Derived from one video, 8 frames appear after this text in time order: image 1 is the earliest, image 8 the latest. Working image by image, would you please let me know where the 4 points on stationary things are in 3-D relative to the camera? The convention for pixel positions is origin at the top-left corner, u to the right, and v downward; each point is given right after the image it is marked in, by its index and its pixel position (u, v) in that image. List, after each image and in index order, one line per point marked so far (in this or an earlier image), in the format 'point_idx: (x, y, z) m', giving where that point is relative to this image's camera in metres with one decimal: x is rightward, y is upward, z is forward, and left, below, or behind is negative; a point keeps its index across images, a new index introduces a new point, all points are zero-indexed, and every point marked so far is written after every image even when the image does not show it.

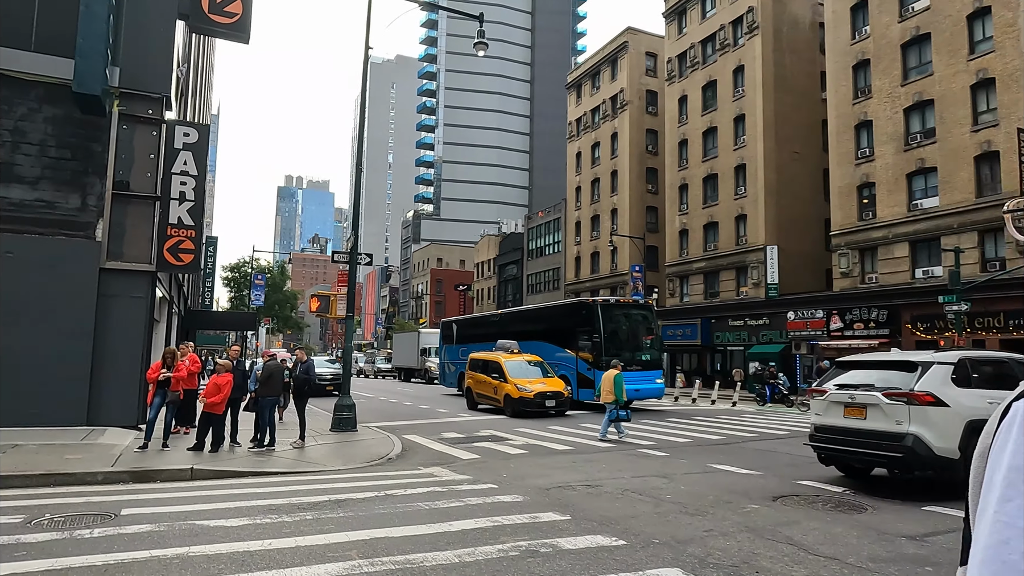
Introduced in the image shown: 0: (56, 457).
0: (-7.3, -2.7, +10.6) m
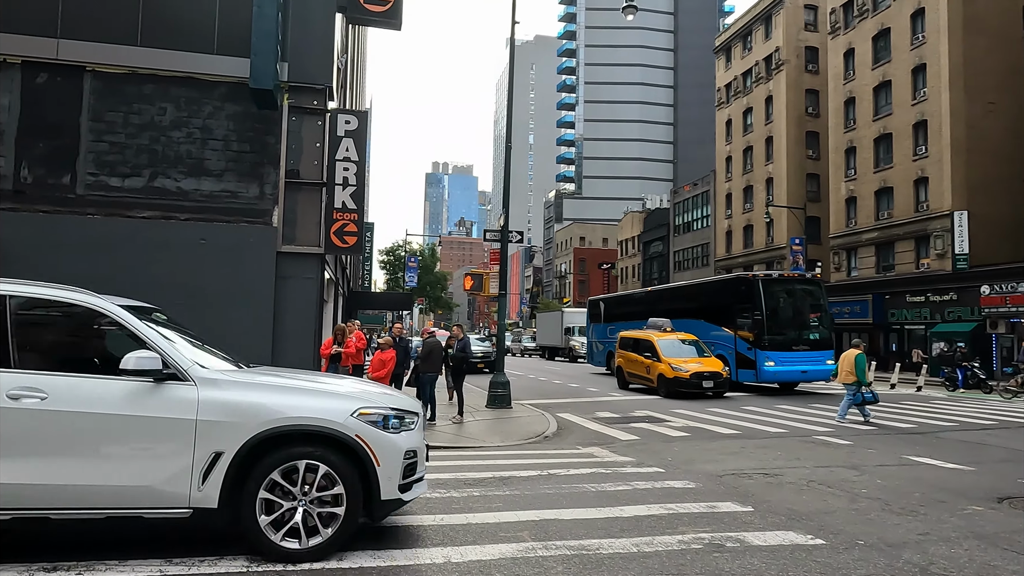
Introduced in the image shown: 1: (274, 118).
0: (-4.6, -2.4, +11.5) m
1: (-5.6, +4.0, +15.6) m
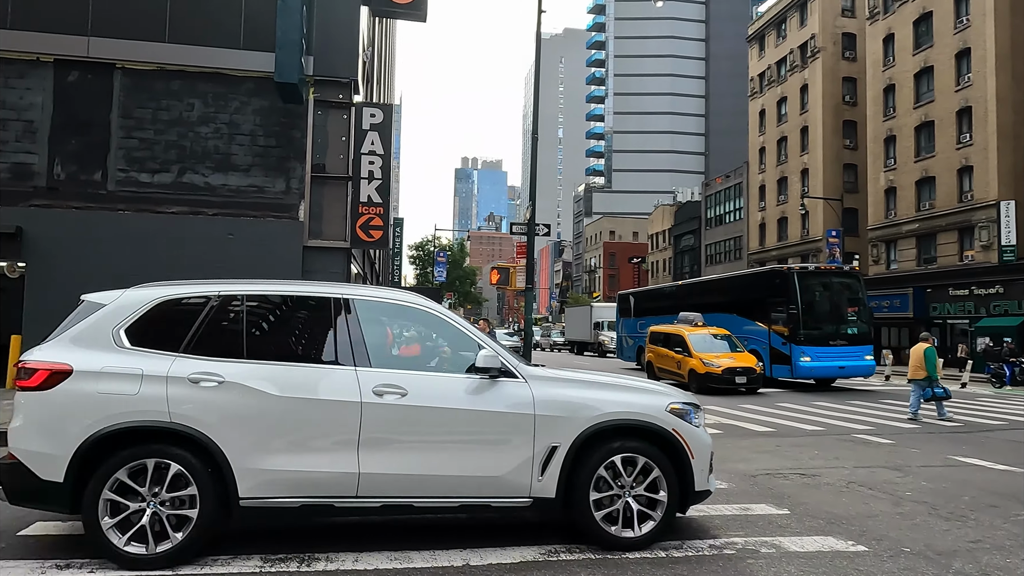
0: (-4.2, -2.3, +11.5) m
1: (-5.0, +4.1, +15.6) m
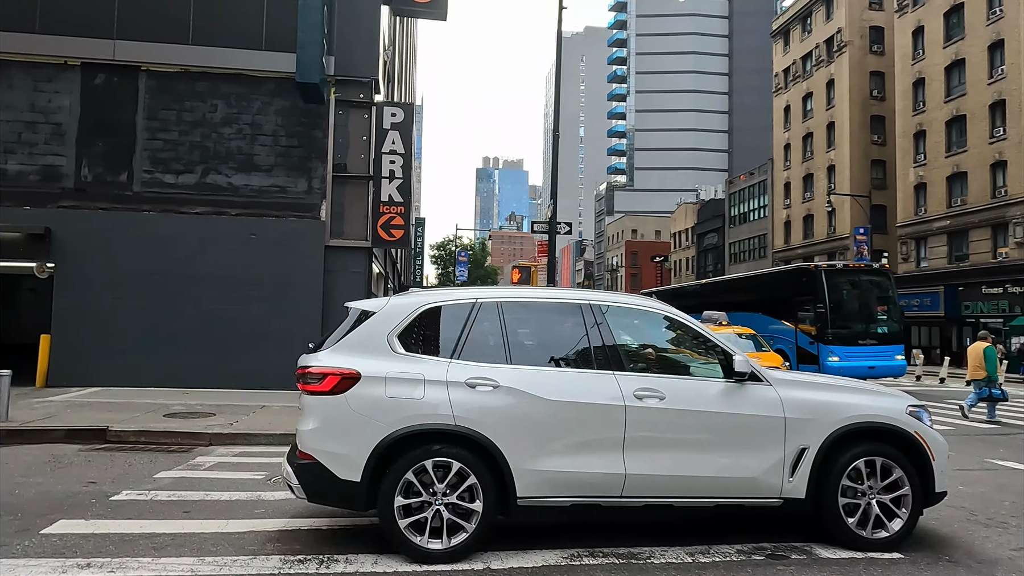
0: (-3.8, -2.3, +11.5) m
1: (-4.5, +4.2, +15.6) m
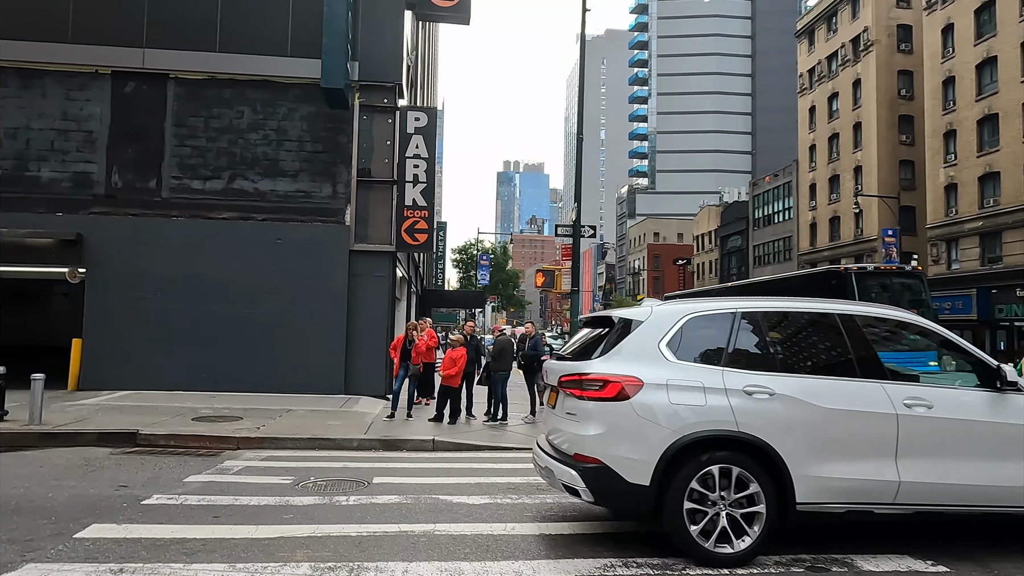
0: (-3.4, -2.3, +11.6) m
1: (-4.0, +4.1, +15.7) m
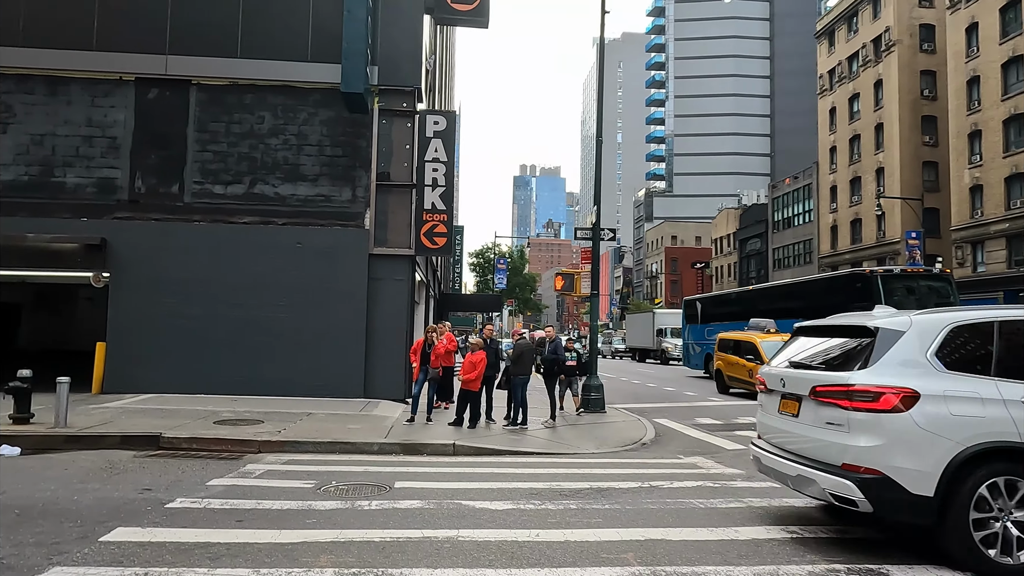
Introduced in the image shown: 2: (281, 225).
0: (-3.0, -2.4, +11.6) m
1: (-3.5, +4.0, +15.7) m
2: (-5.4, +1.5, +15.4) m
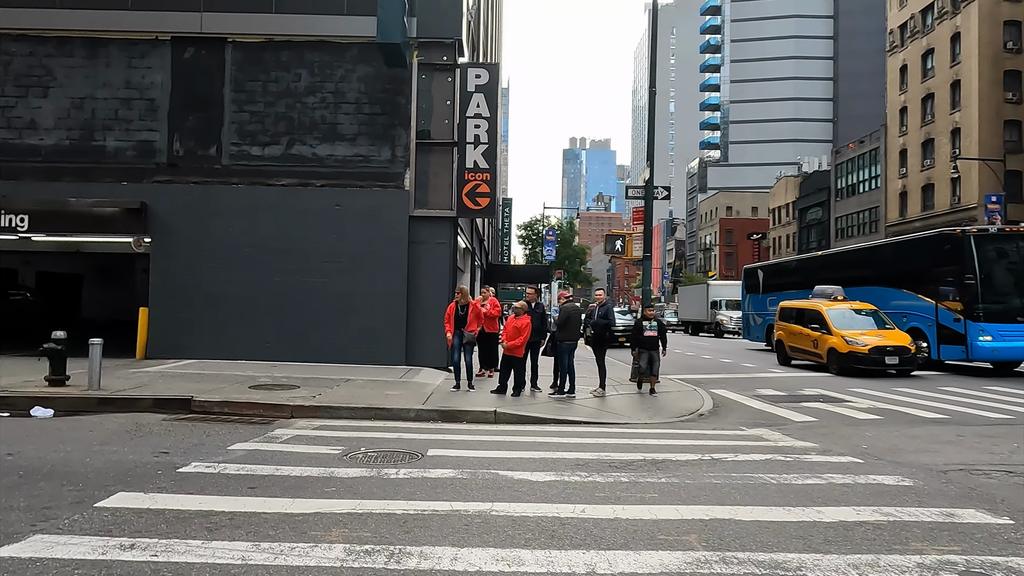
0: (-2.2, -1.7, +11.0) m
1: (-2.5, +4.8, +15.0) m
2: (-4.3, +2.3, +14.9) m
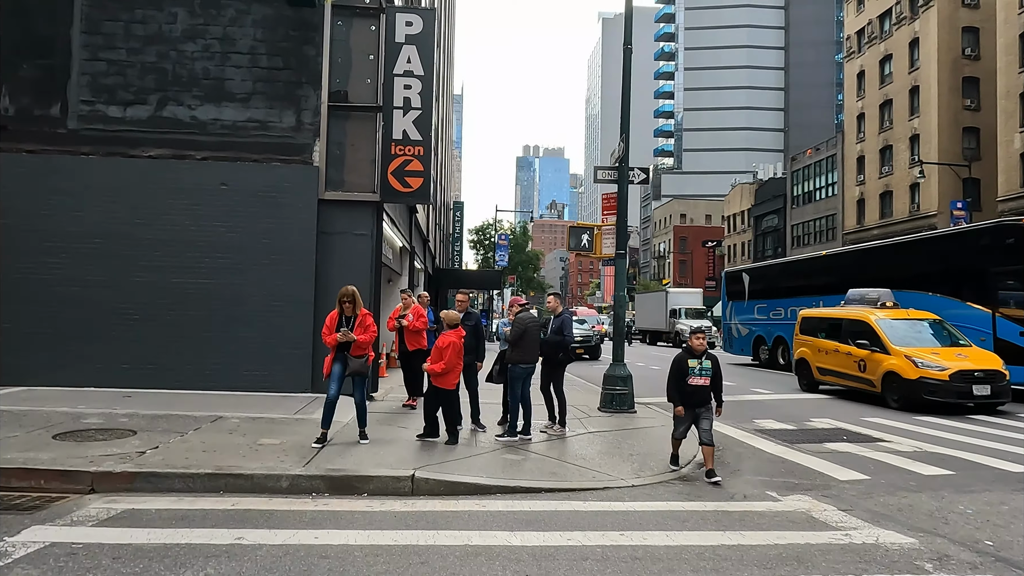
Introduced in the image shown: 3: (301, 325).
0: (-3.0, -1.8, +7.7) m
1: (-3.5, +4.7, +11.7) m
2: (-5.4, +2.2, +11.5) m
3: (-3.6, -0.6, +11.4) m
